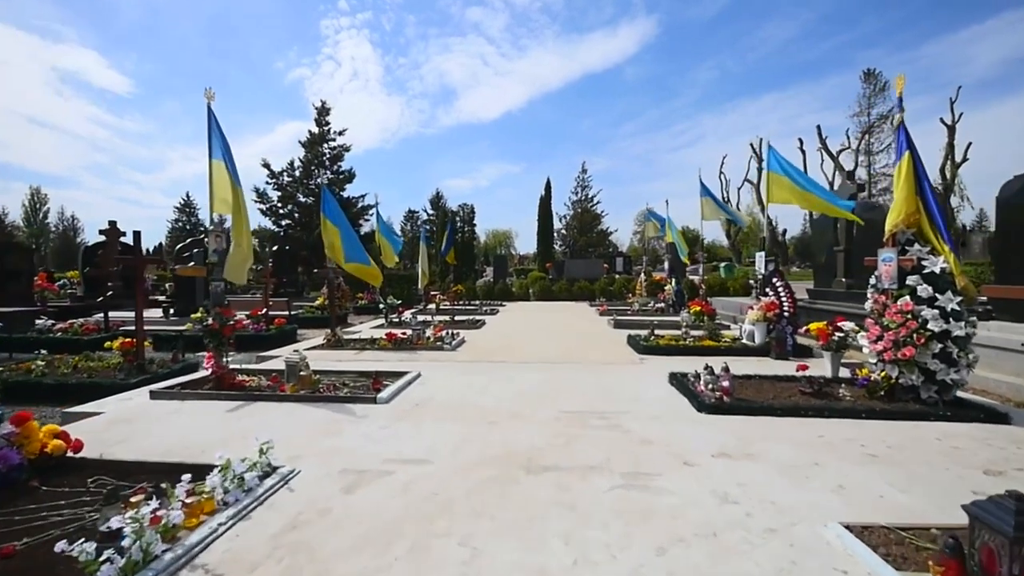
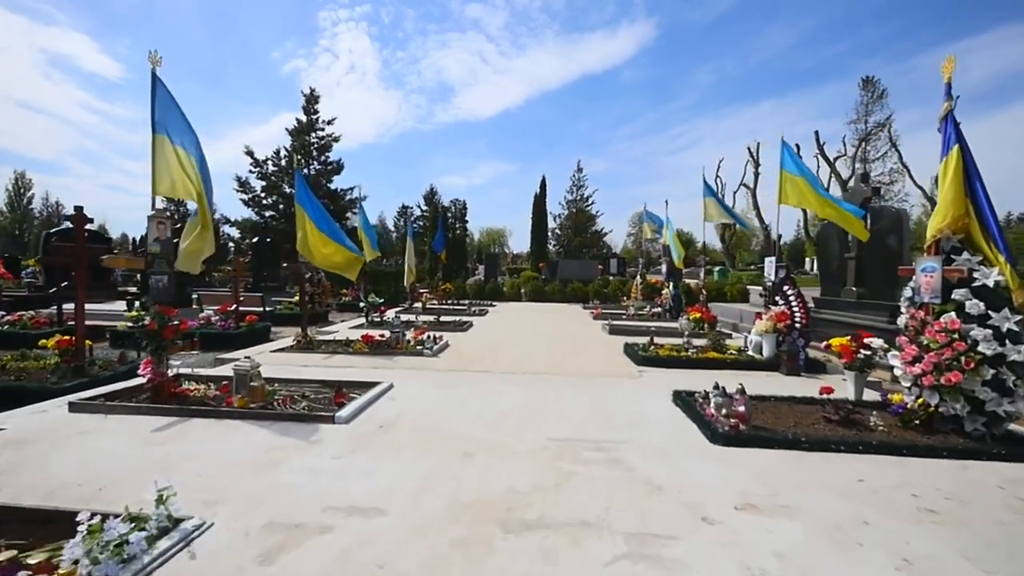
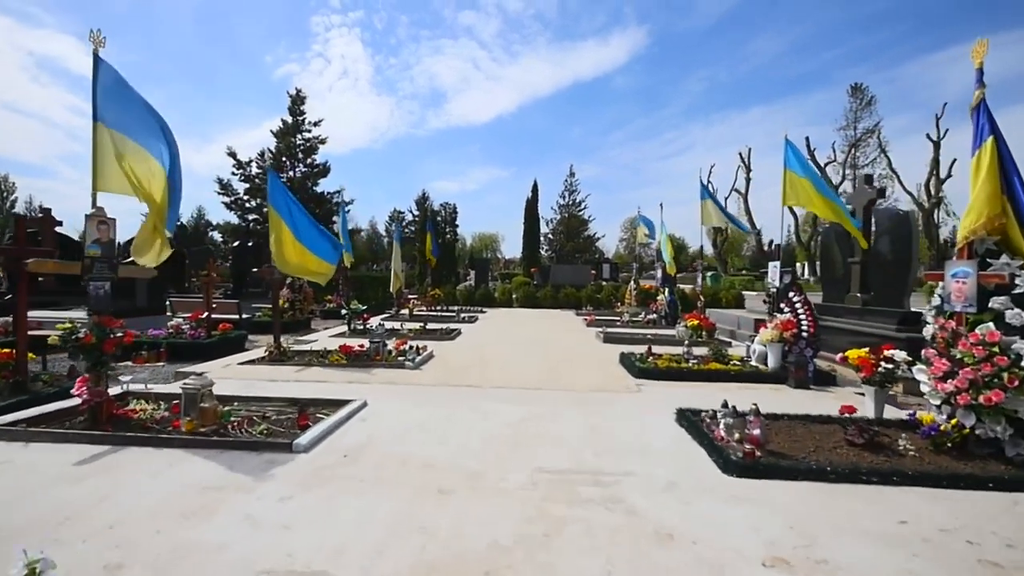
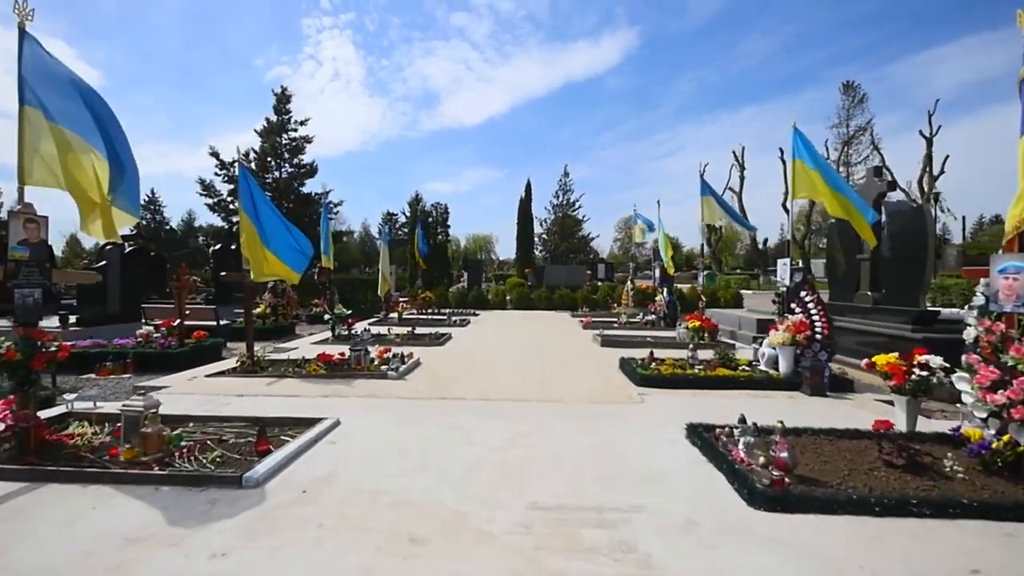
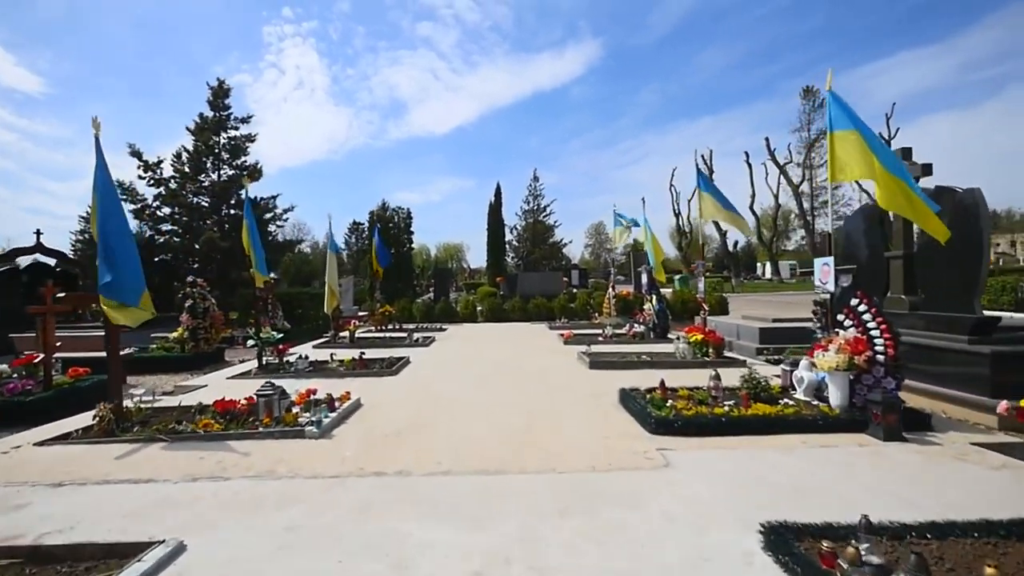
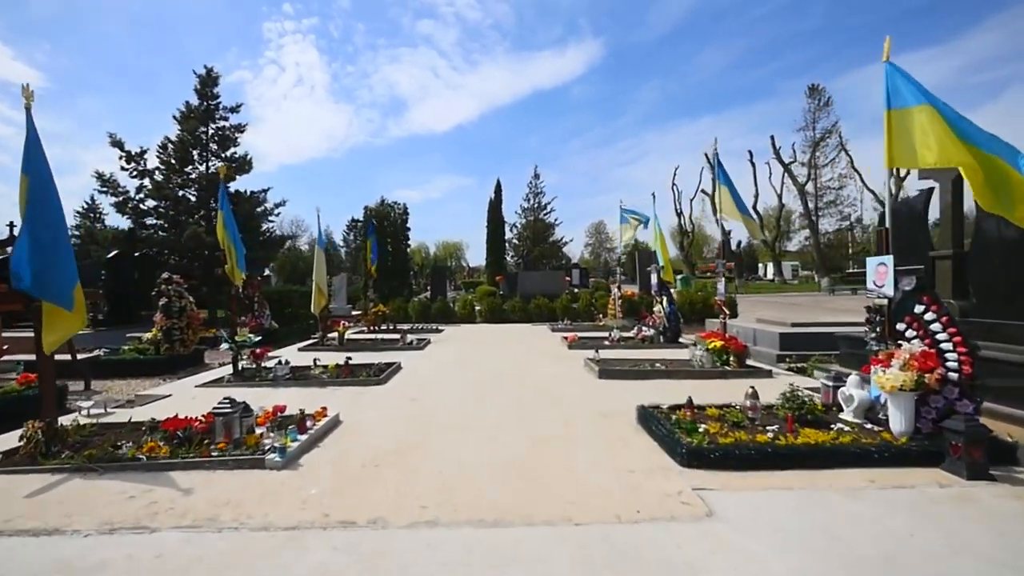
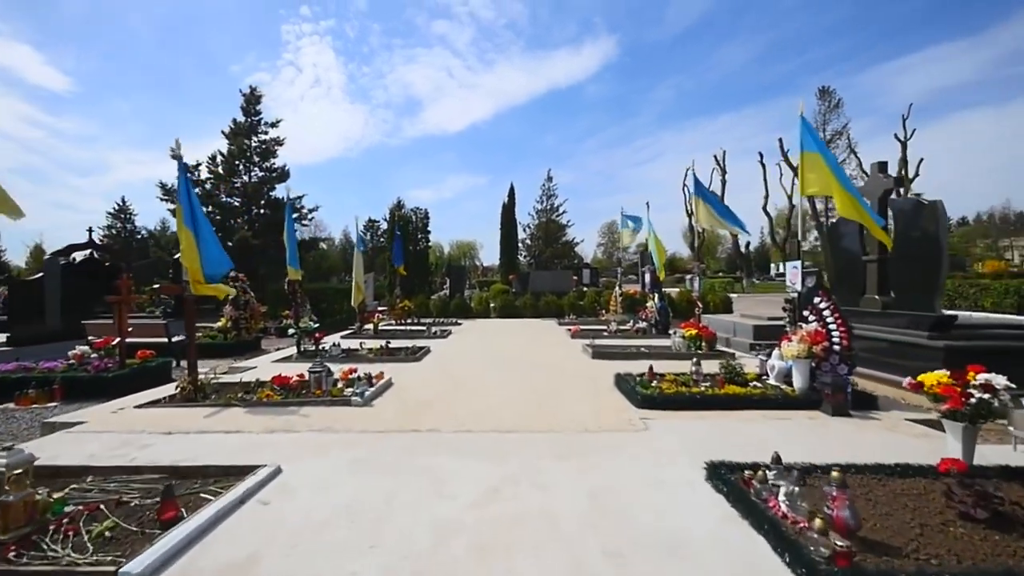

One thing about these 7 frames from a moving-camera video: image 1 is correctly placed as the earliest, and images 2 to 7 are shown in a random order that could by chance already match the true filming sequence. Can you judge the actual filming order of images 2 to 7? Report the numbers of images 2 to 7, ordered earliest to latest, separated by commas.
2, 3, 4, 7, 5, 6
